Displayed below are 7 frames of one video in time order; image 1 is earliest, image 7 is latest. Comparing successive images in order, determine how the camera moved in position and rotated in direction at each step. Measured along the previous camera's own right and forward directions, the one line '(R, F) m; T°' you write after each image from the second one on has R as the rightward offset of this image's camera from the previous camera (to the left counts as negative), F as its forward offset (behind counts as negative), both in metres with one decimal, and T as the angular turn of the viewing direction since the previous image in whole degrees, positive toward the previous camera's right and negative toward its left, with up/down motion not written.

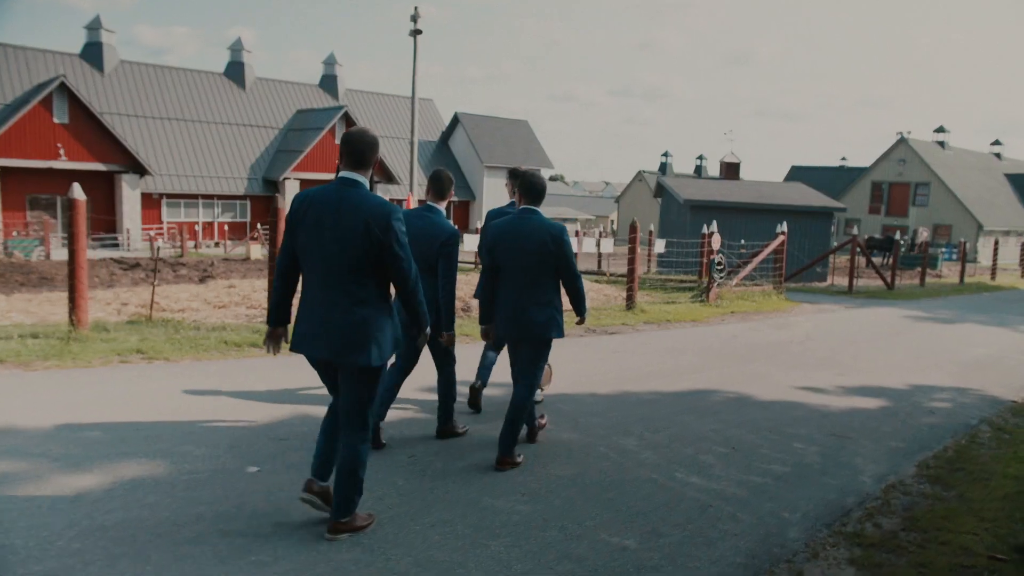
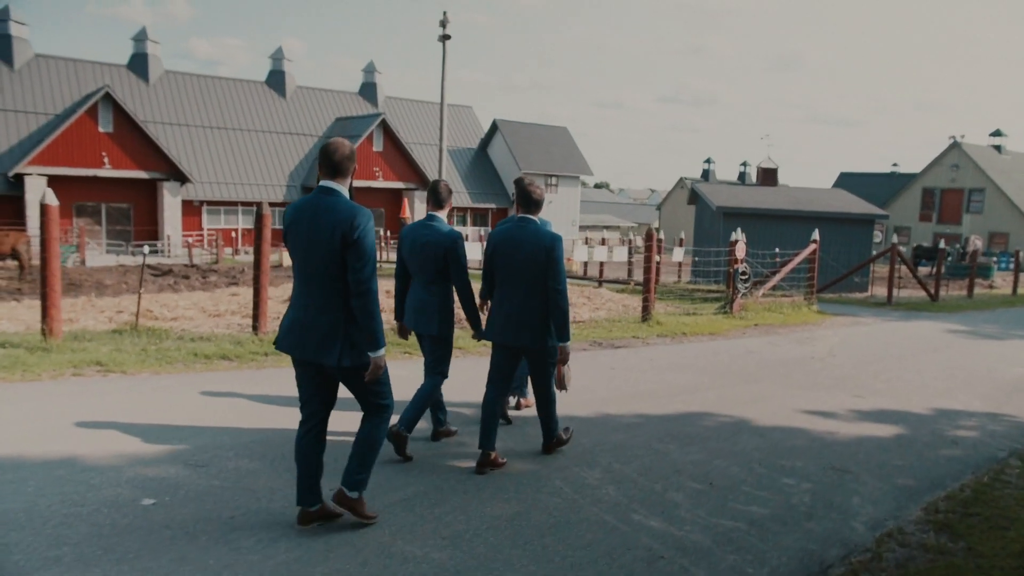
(+0.7, +0.6) m; -3°
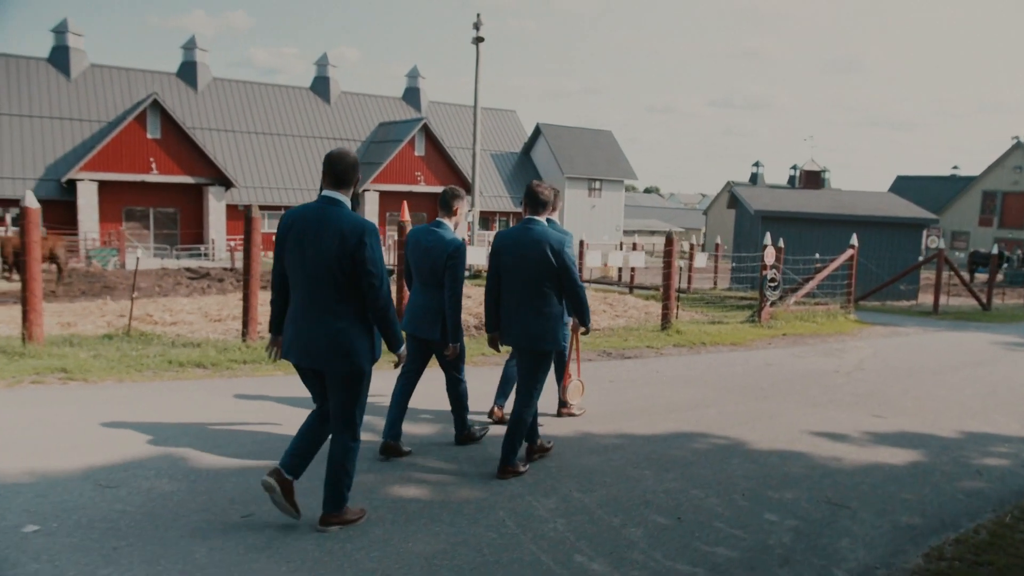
(+0.7, +0.6) m; -4°
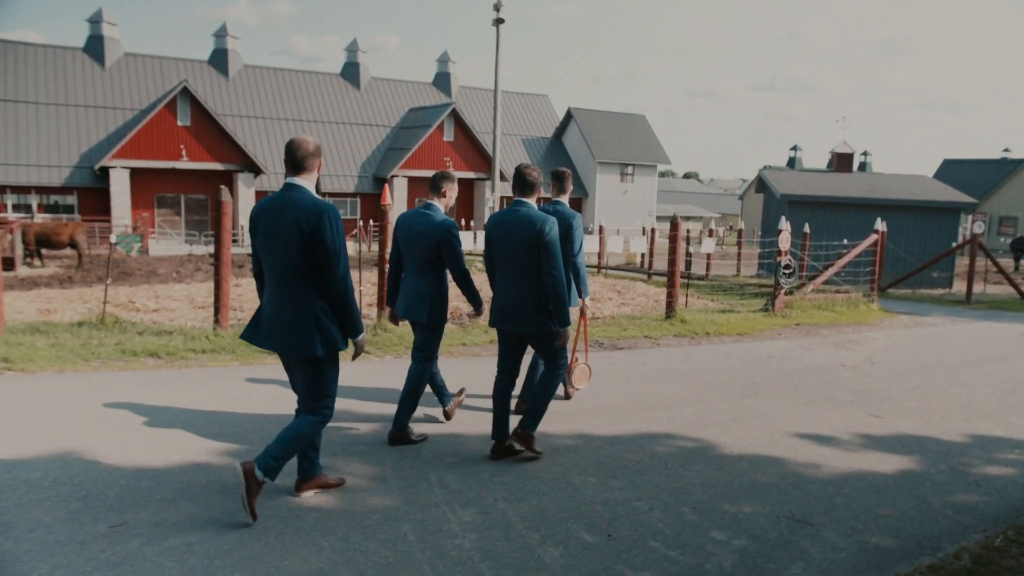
(+0.7, +0.6) m; -3°
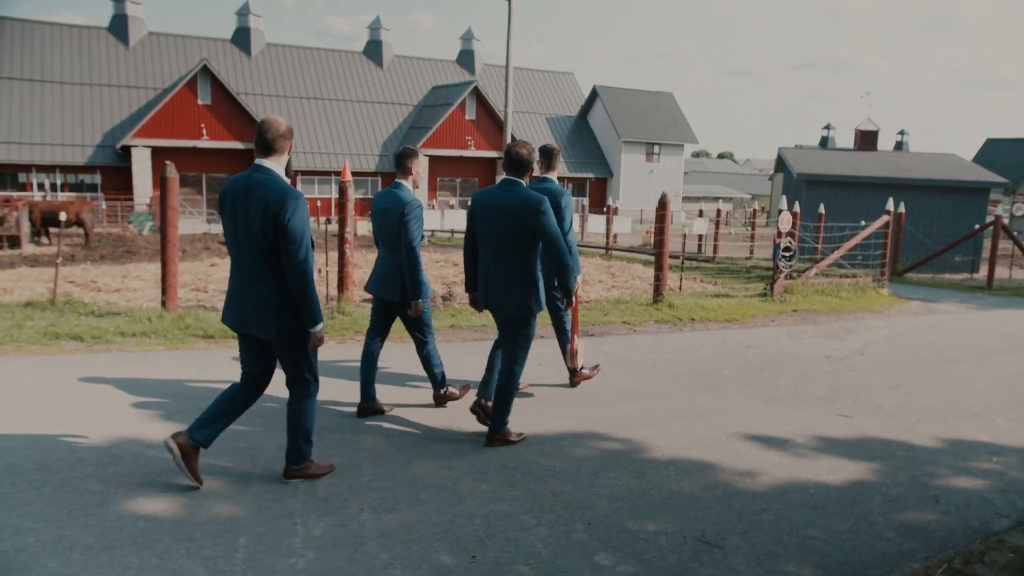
(+0.9, +0.6) m; -3°
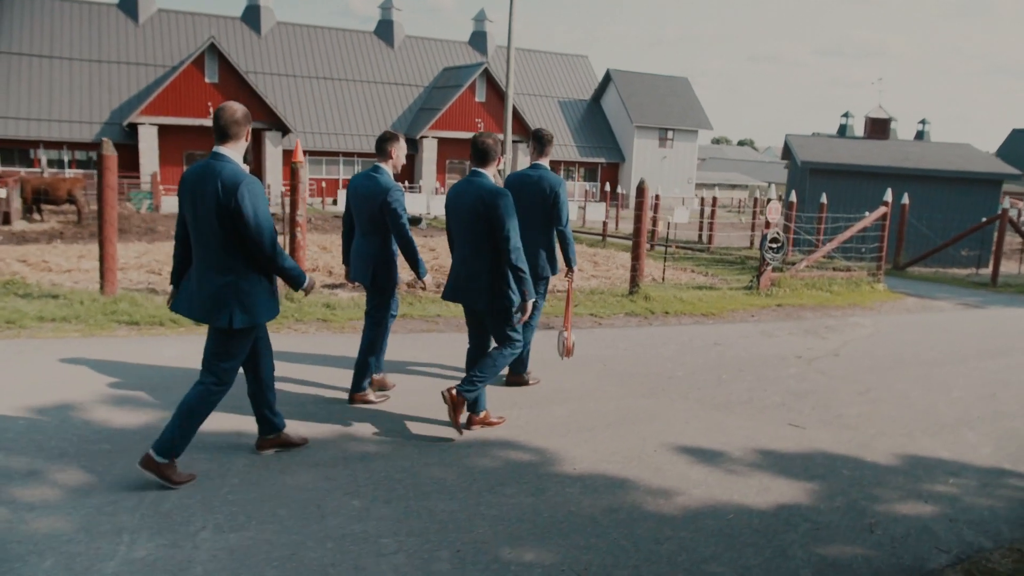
(+0.7, +0.5) m; -1°
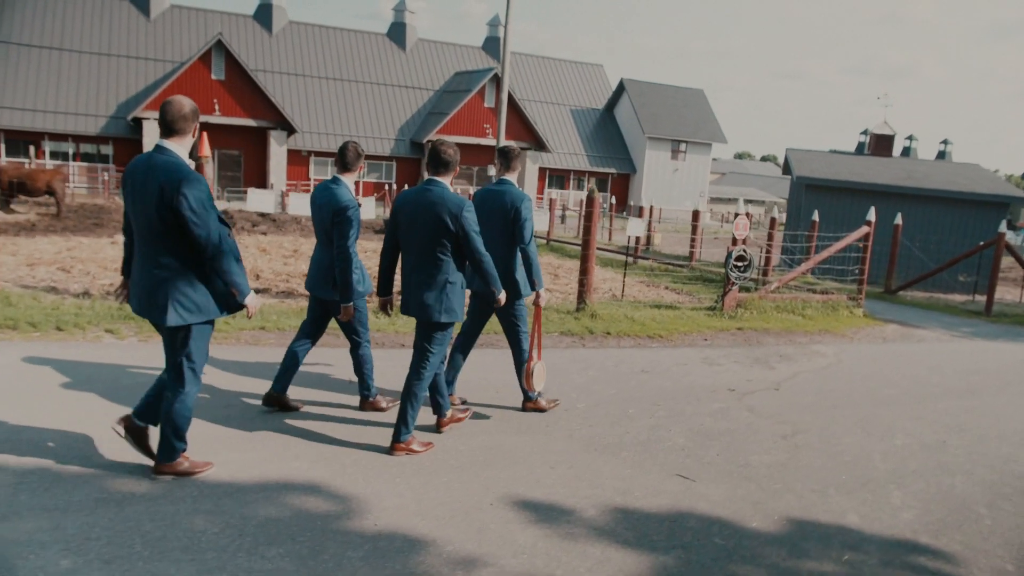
(+1.1, +0.8) m; -2°
